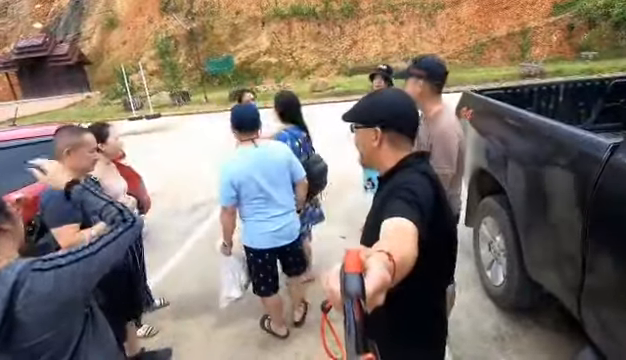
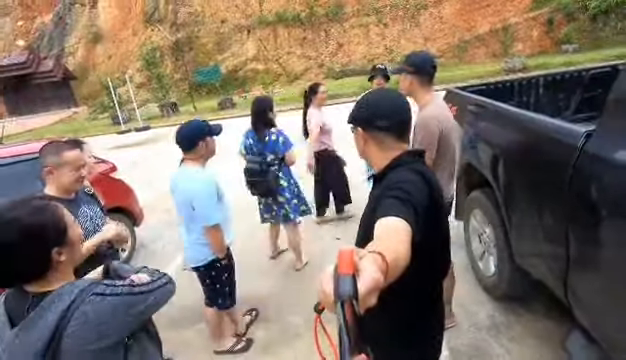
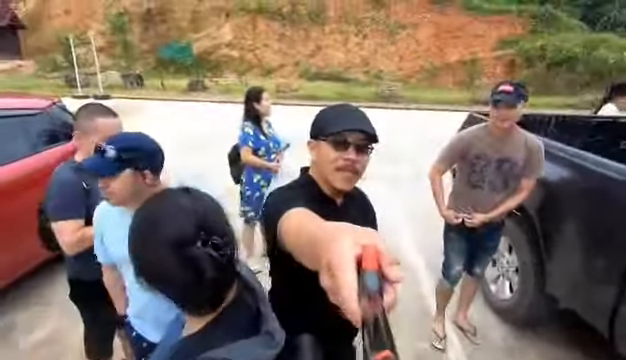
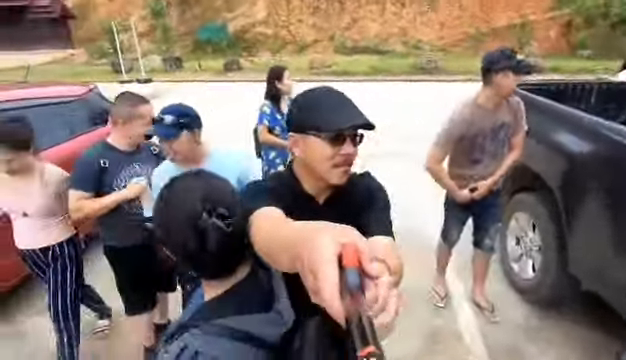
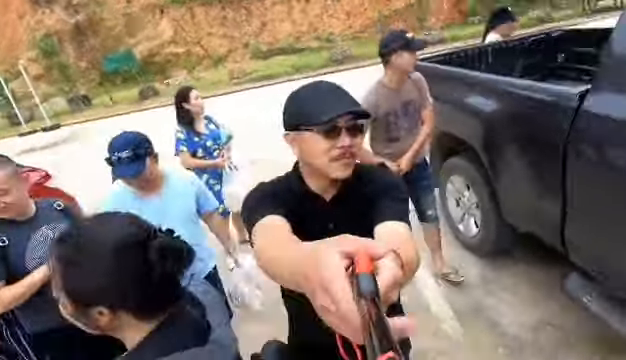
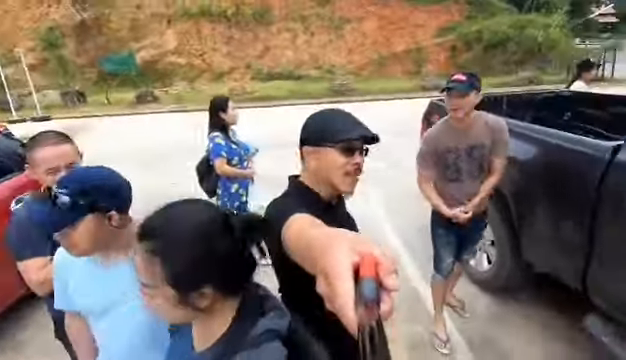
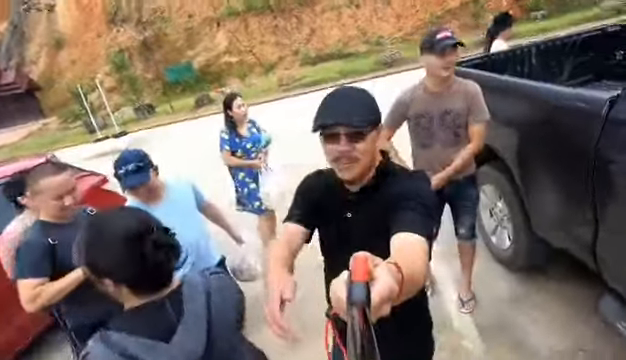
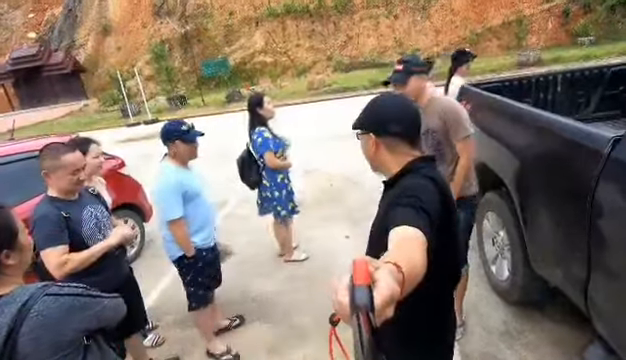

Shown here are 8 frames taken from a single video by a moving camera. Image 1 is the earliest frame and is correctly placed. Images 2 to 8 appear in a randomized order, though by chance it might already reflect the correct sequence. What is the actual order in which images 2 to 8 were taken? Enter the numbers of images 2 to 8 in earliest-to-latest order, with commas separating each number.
2, 8, 7, 5, 4, 3, 6
